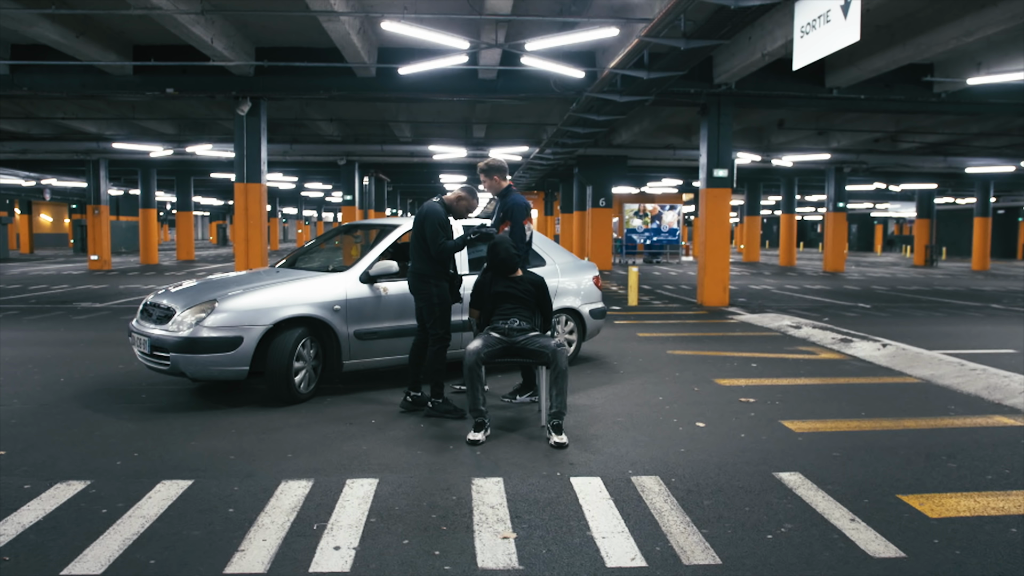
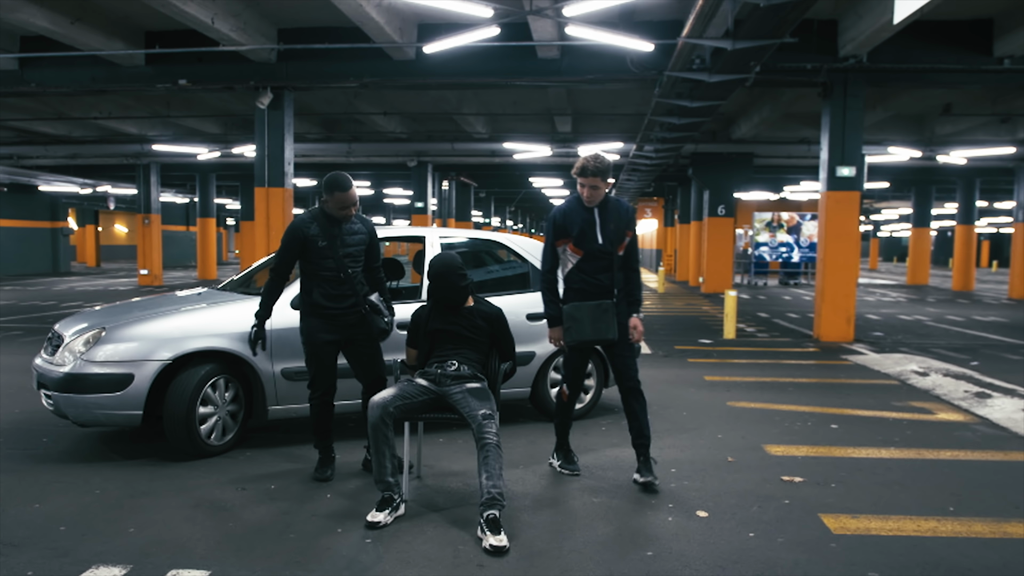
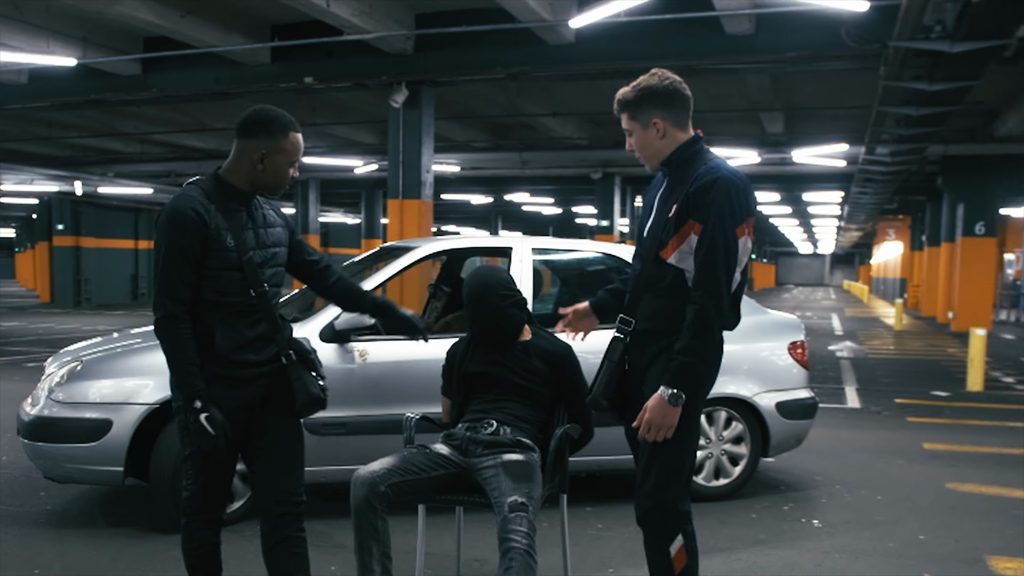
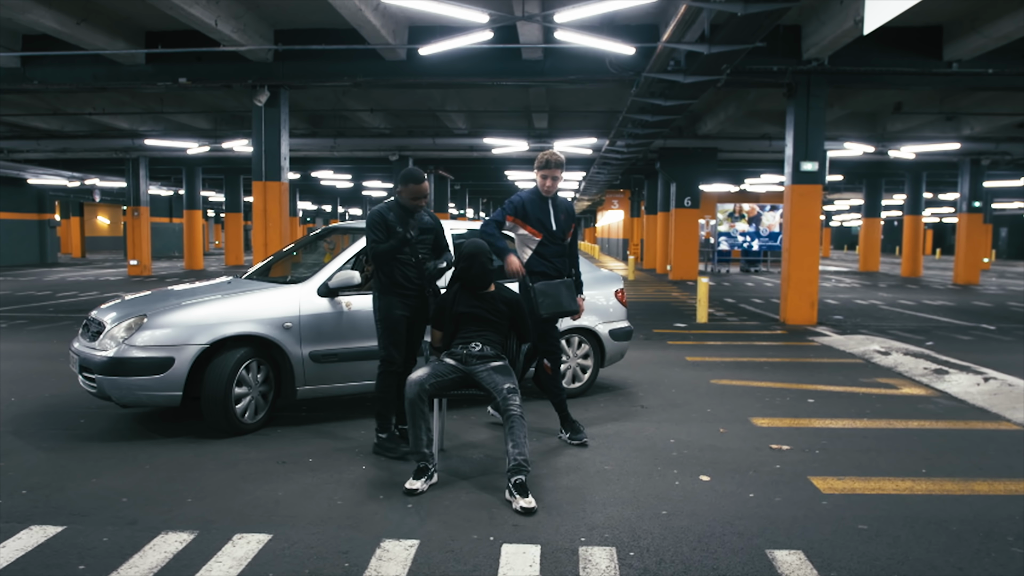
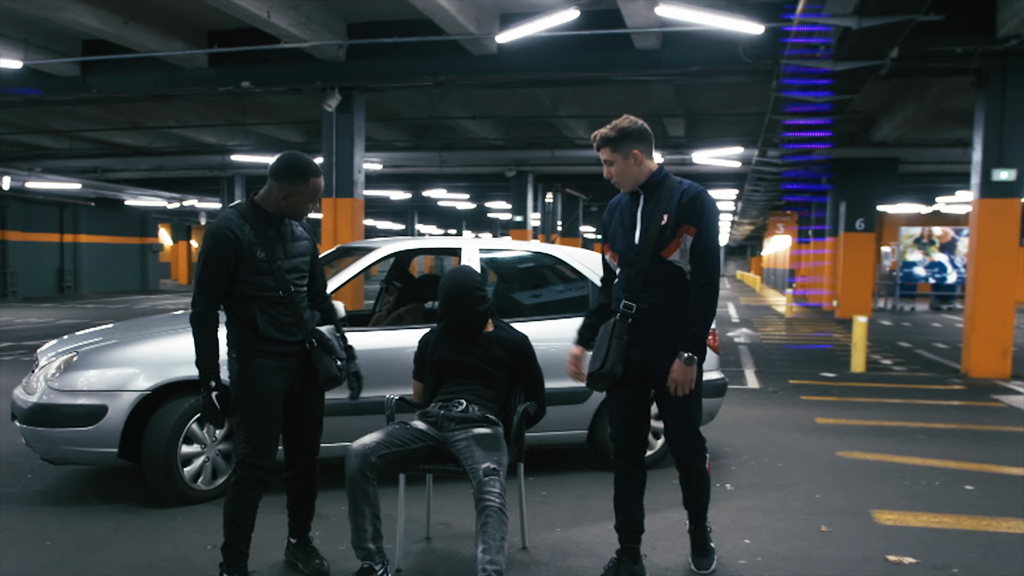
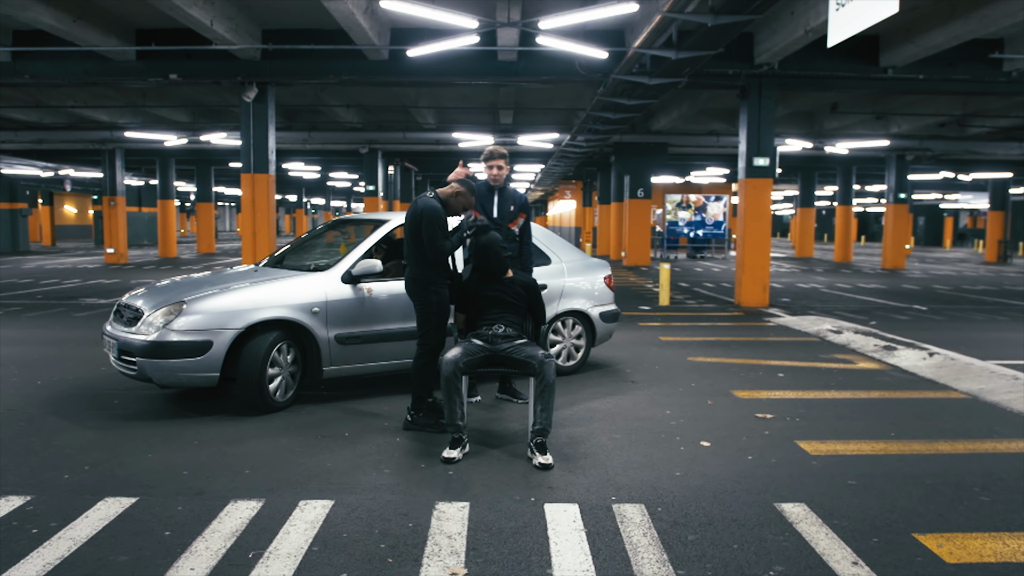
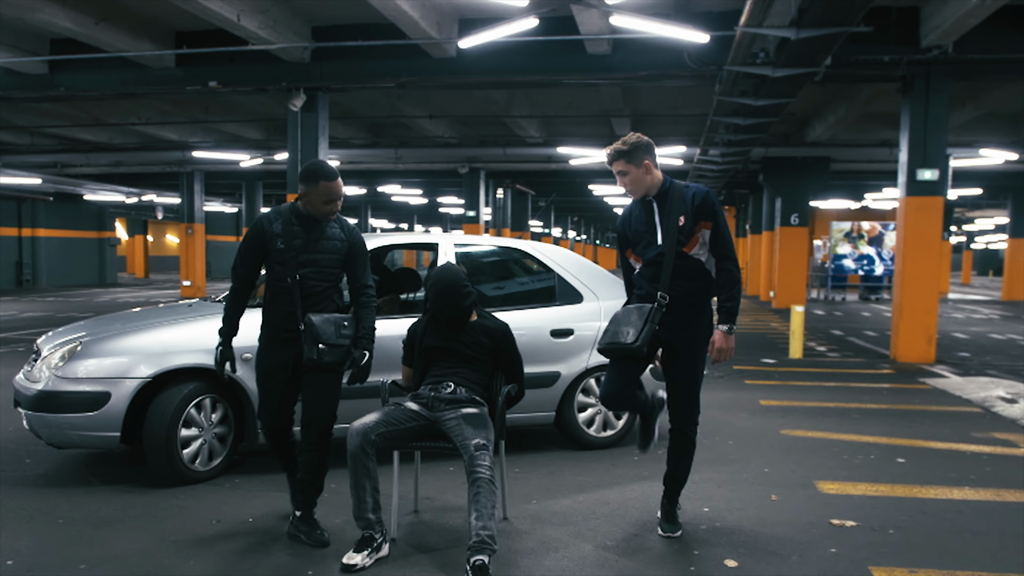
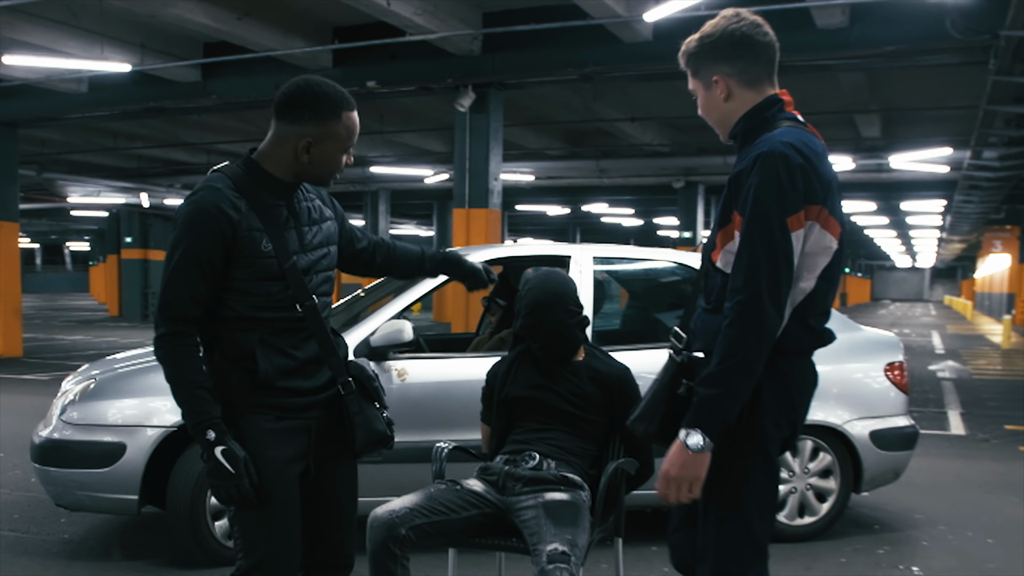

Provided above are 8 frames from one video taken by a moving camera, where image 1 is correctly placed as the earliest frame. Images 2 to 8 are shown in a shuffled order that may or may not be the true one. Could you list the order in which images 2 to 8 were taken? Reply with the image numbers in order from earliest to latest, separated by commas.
6, 4, 2, 7, 5, 3, 8
